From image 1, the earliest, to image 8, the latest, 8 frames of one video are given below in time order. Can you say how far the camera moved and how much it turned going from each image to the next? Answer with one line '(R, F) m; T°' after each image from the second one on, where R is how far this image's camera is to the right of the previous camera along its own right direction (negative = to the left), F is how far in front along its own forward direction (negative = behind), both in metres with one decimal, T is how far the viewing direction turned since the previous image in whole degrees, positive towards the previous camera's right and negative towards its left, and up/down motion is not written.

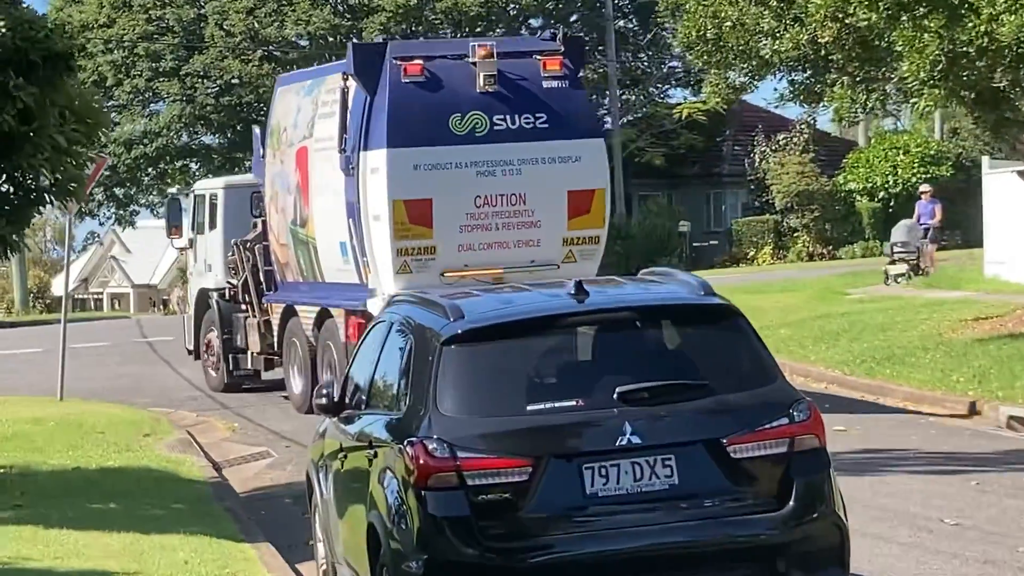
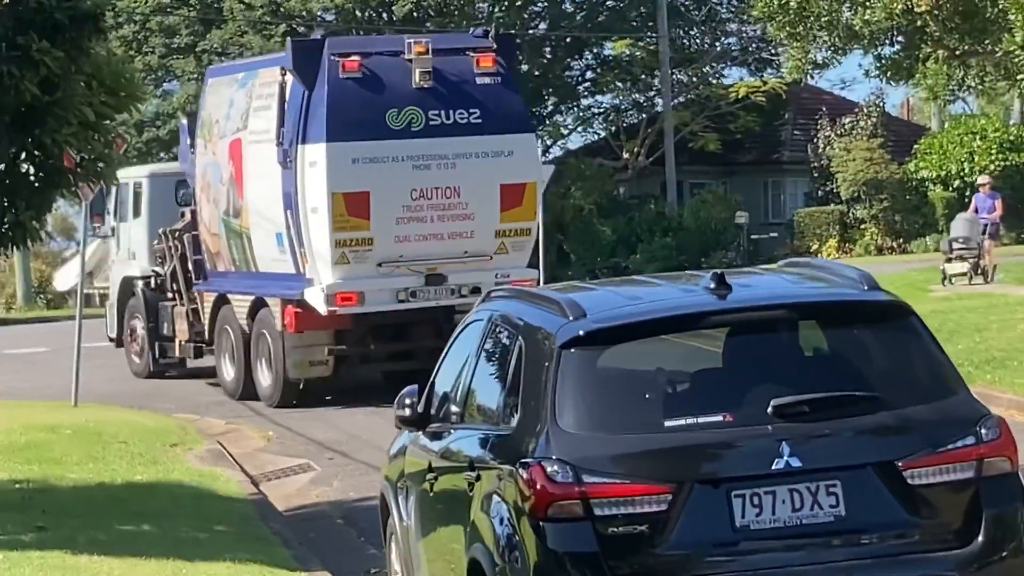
(-0.3, +1.3) m; -1°
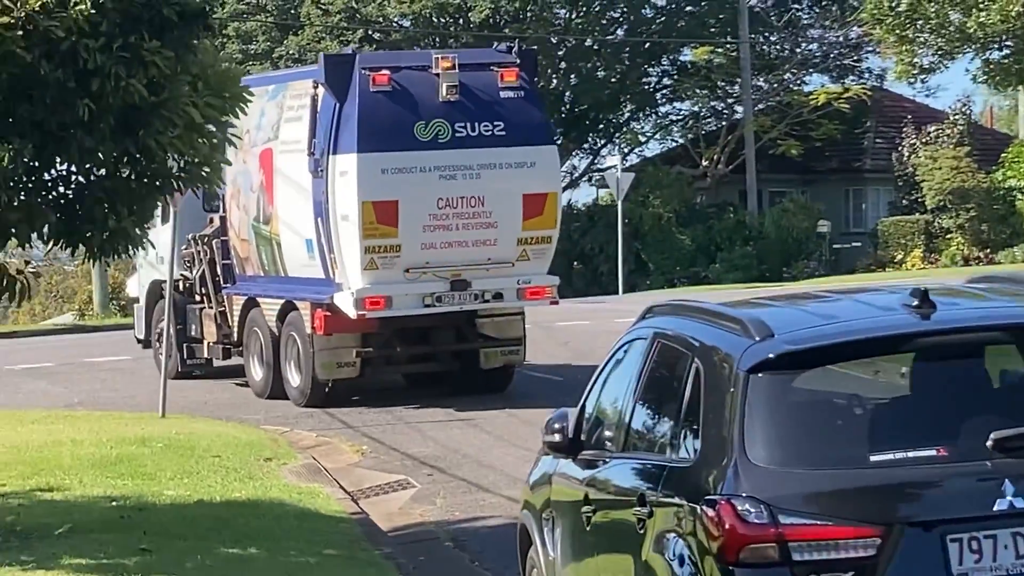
(-0.4, +0.5) m; -2°
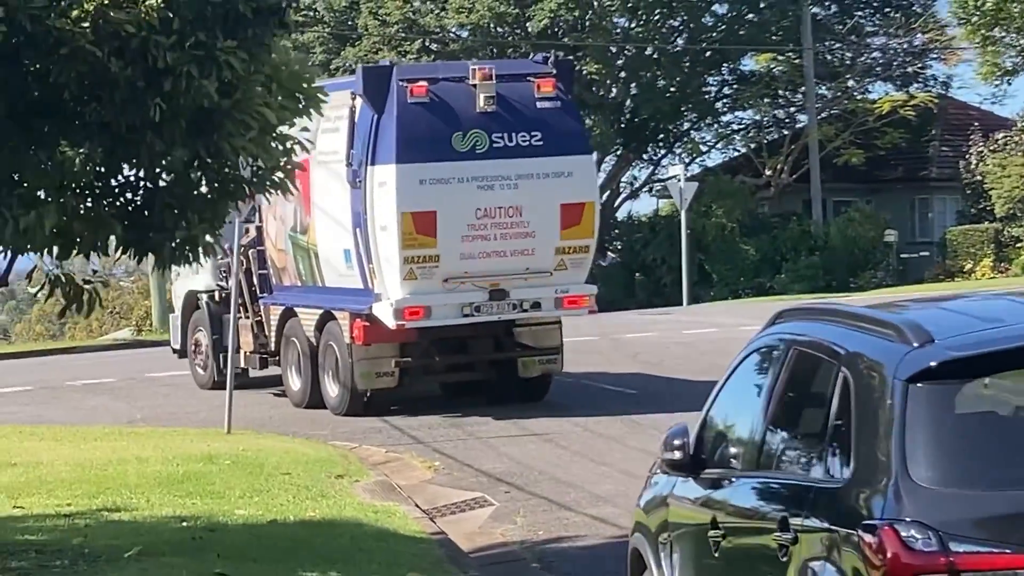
(-0.2, +0.4) m; -2°
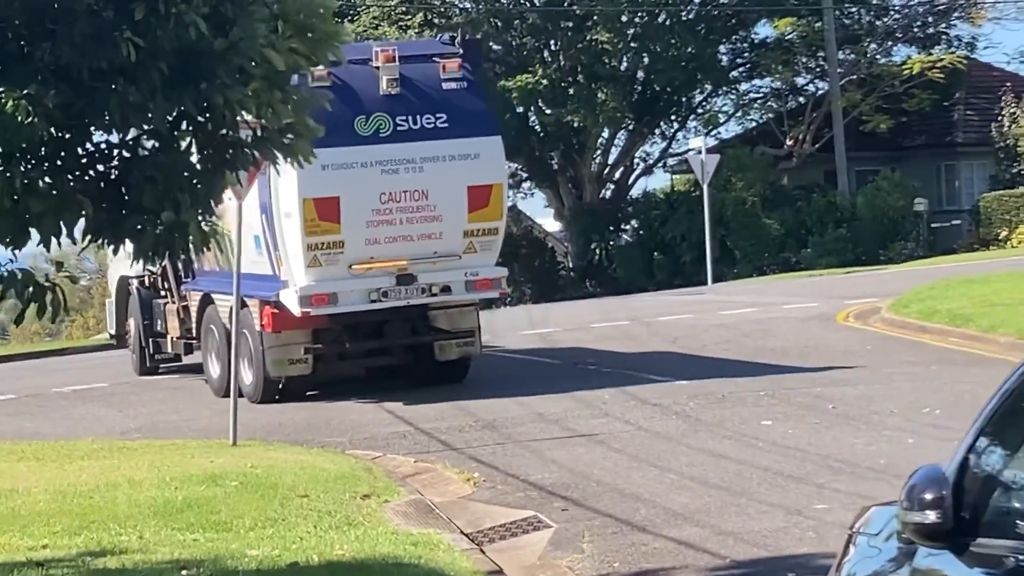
(-0.4, +1.7) m; 0°
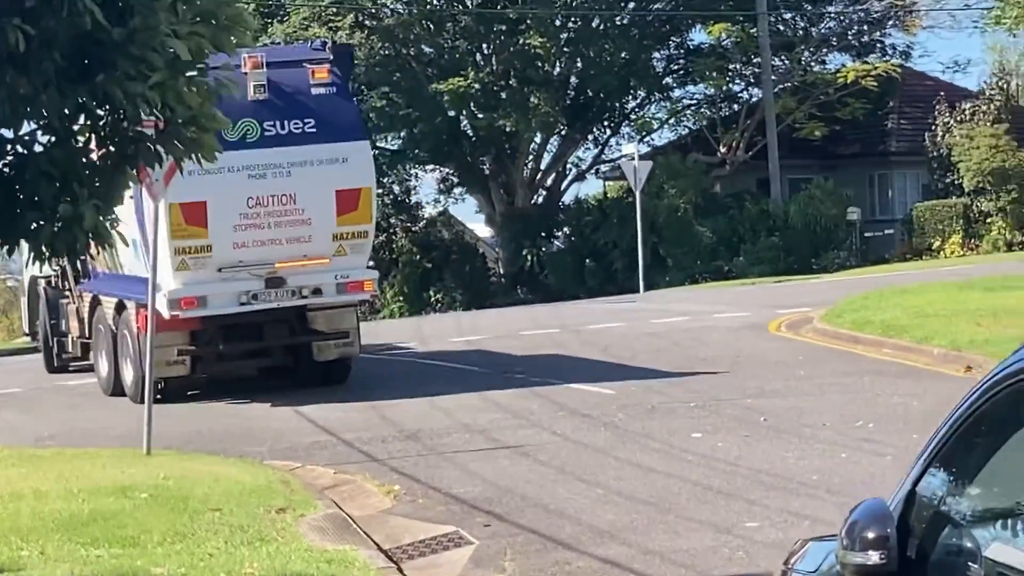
(+0.1, +0.3) m; +3°
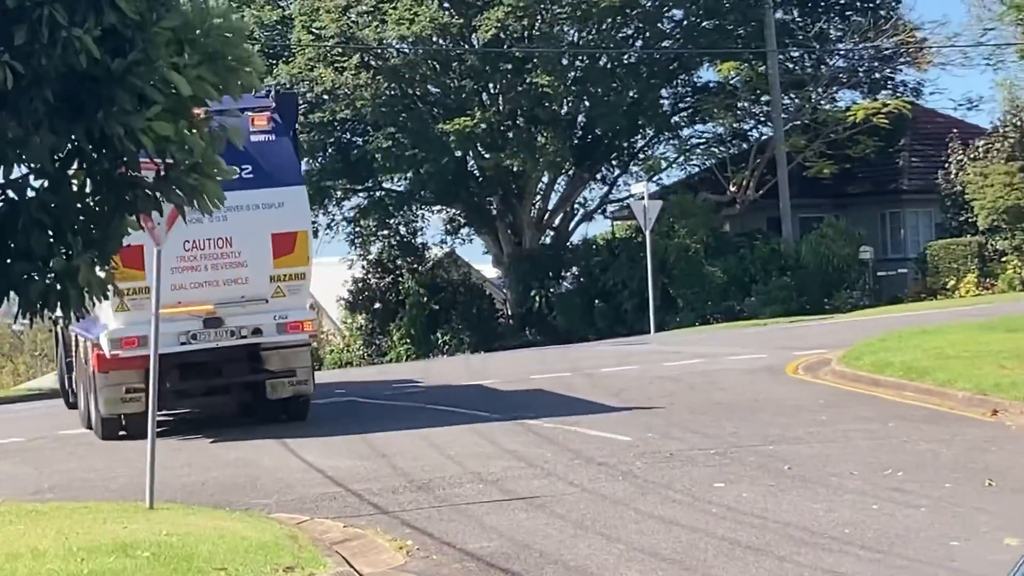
(-0.1, +0.4) m; 0°
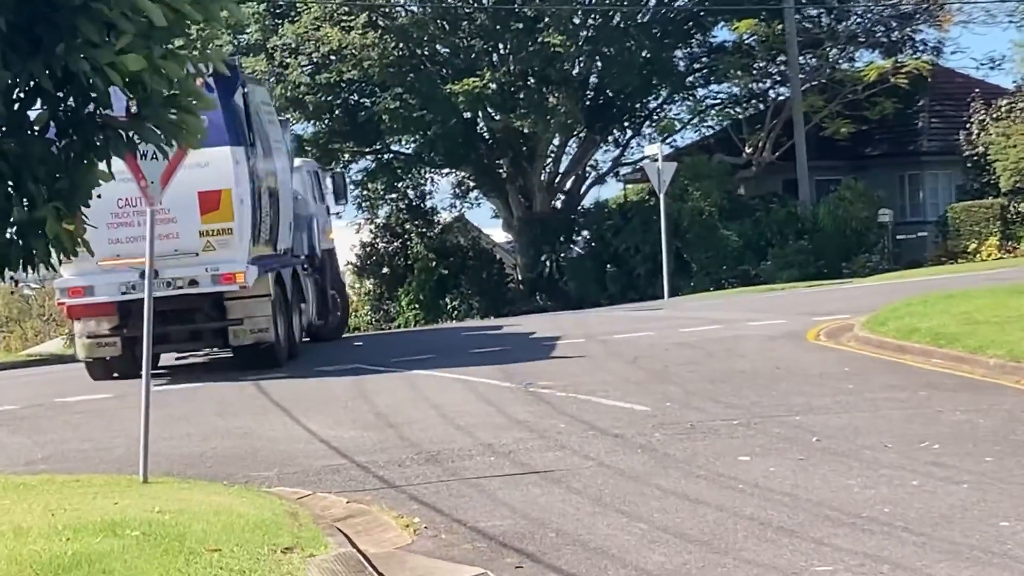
(0.0, +0.7) m; 0°
